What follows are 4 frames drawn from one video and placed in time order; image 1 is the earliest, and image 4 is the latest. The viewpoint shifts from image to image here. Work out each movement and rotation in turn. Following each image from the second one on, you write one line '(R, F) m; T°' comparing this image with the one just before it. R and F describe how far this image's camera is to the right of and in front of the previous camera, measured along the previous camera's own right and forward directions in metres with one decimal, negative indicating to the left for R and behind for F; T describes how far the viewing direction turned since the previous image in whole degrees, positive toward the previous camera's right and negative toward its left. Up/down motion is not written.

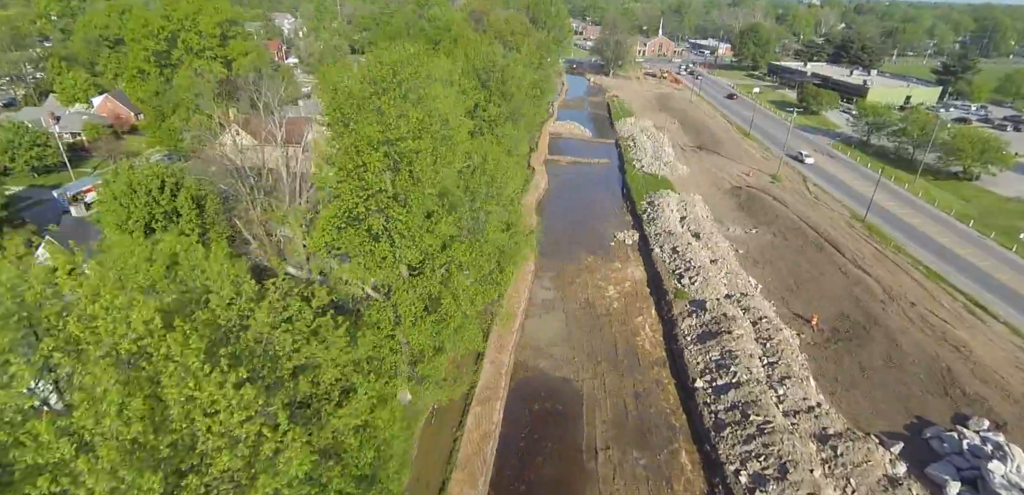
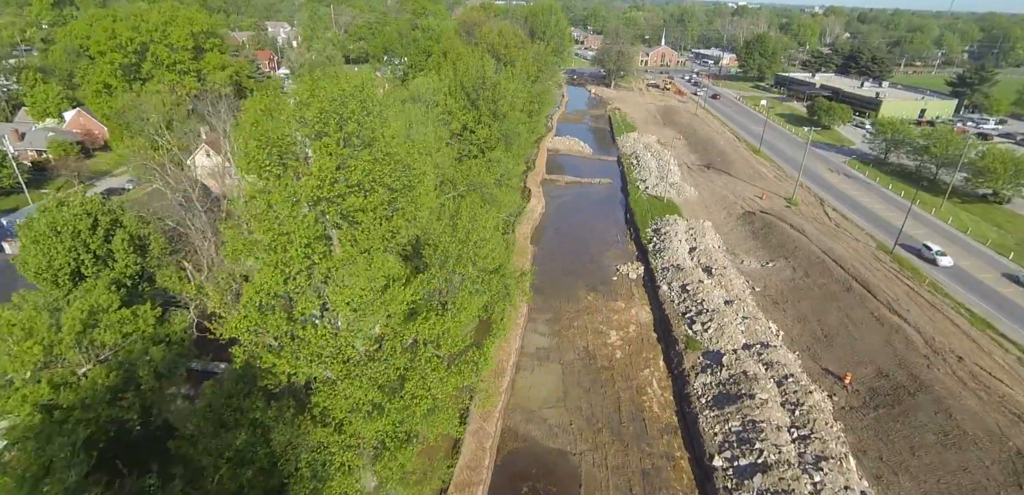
(+0.6, +3.4) m; 0°
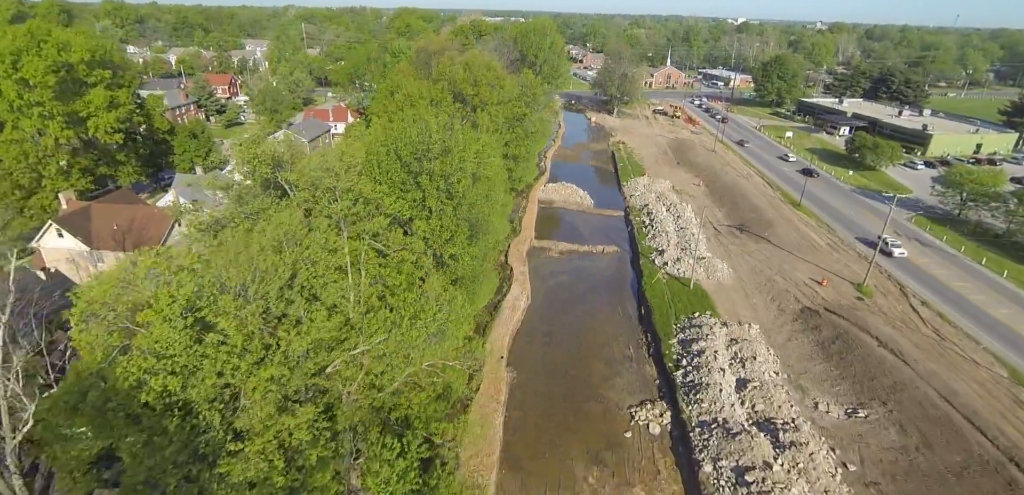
(+1.6, +11.0) m; 0°
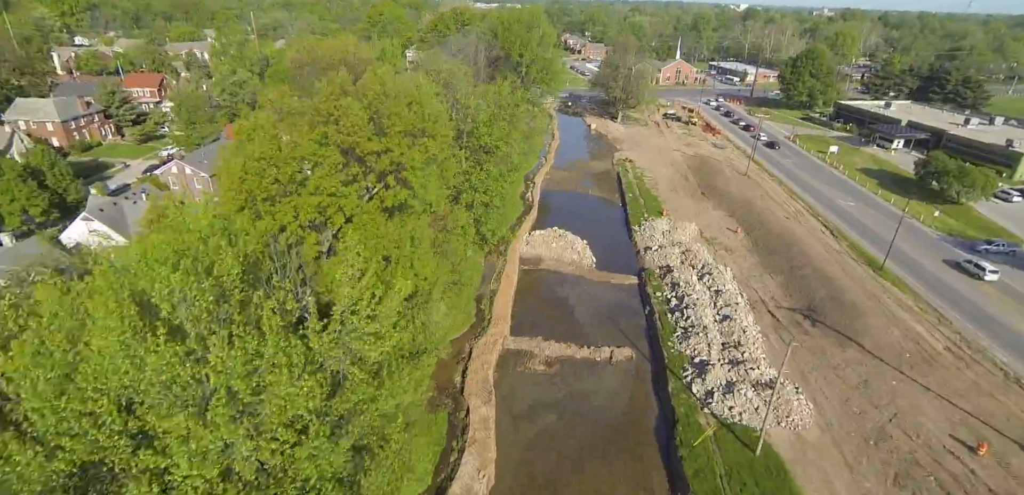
(+1.8, +13.0) m; 0°
